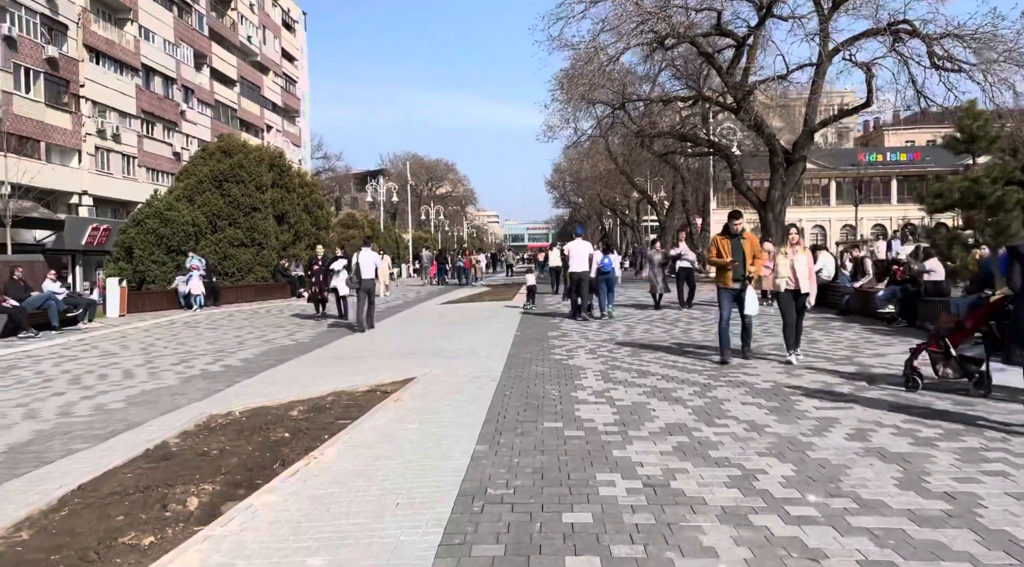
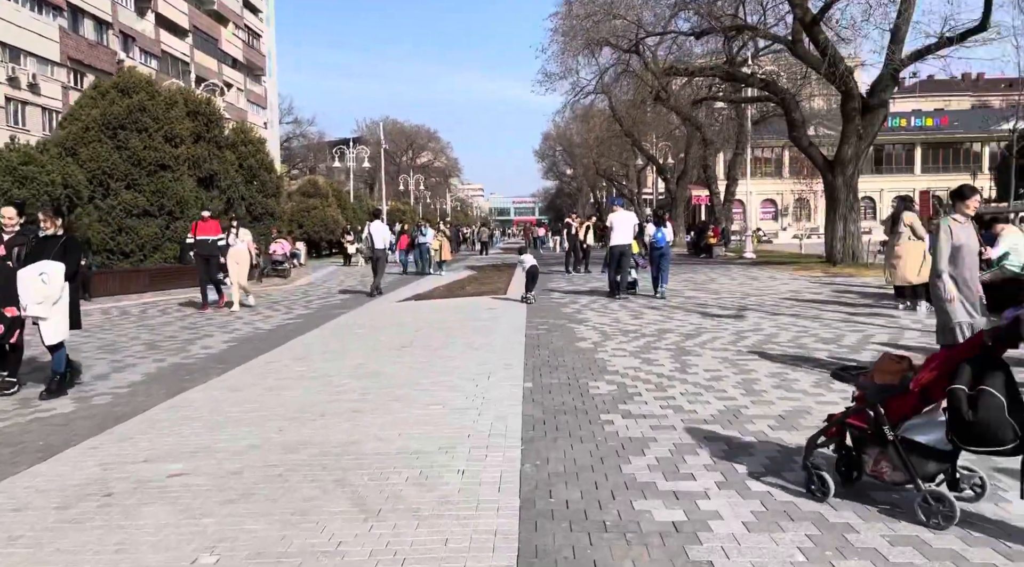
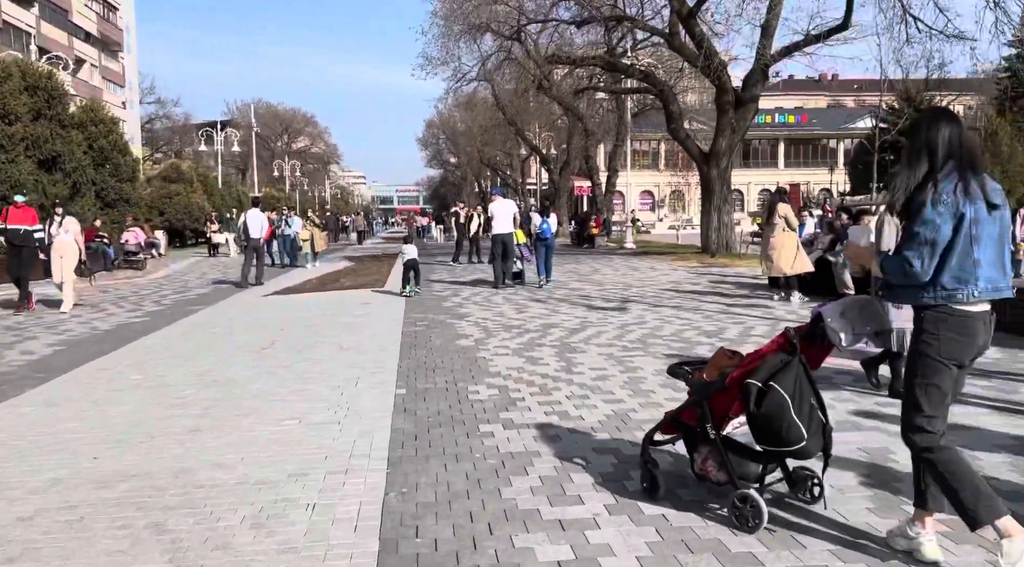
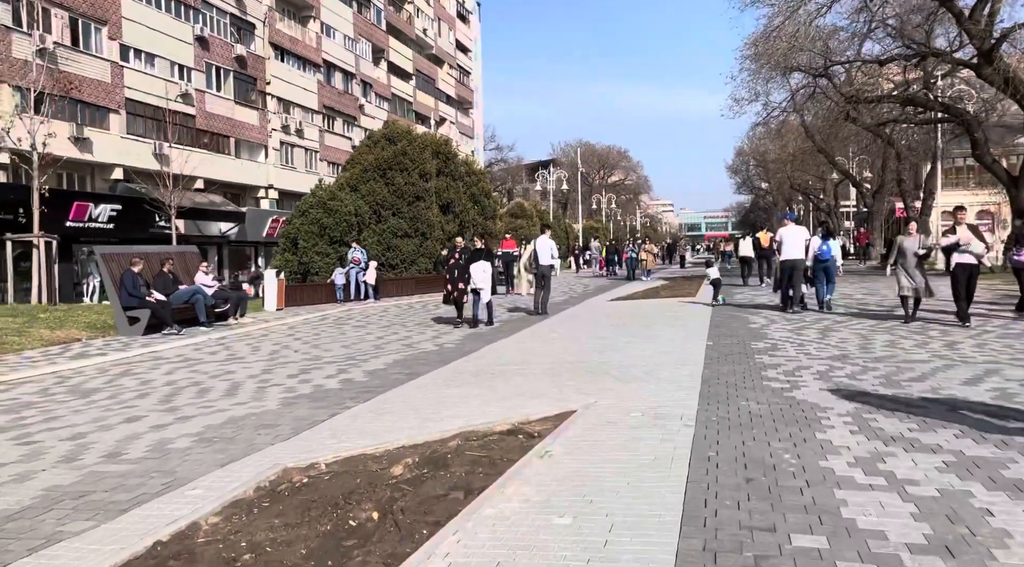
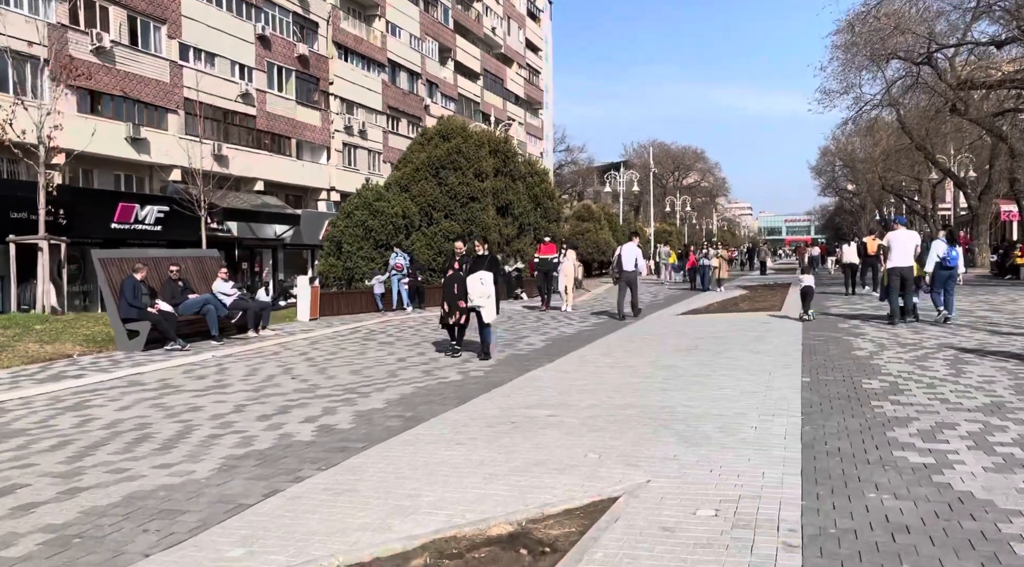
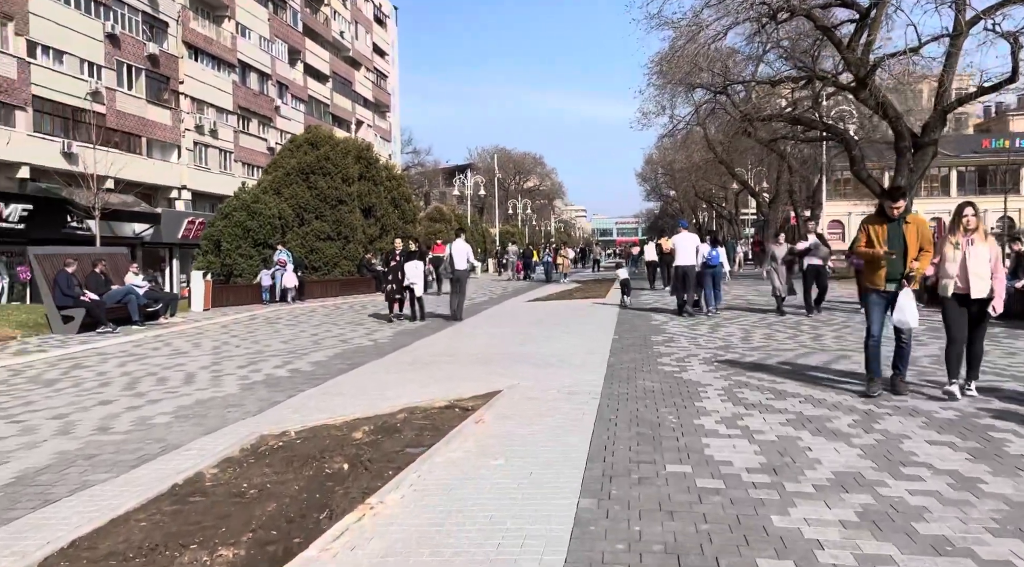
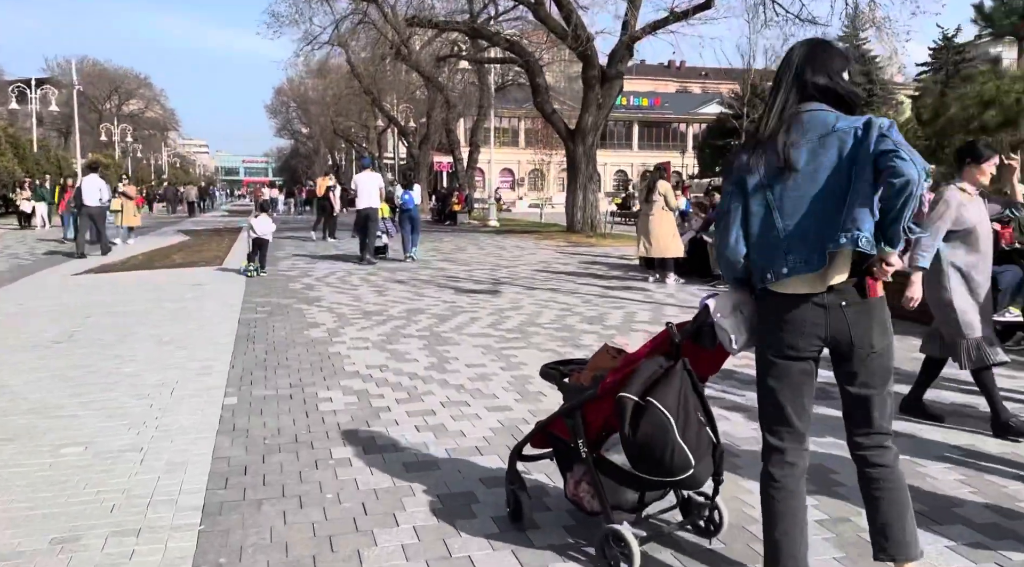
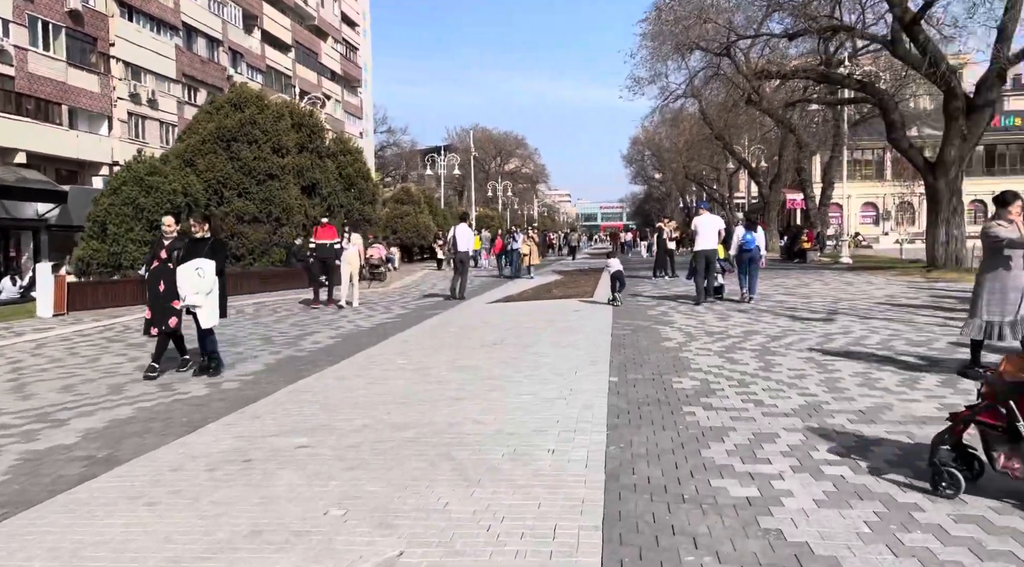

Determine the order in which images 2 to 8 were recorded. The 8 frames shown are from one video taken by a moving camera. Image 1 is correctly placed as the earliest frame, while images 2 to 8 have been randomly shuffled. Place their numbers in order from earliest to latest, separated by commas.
6, 4, 5, 8, 2, 3, 7
